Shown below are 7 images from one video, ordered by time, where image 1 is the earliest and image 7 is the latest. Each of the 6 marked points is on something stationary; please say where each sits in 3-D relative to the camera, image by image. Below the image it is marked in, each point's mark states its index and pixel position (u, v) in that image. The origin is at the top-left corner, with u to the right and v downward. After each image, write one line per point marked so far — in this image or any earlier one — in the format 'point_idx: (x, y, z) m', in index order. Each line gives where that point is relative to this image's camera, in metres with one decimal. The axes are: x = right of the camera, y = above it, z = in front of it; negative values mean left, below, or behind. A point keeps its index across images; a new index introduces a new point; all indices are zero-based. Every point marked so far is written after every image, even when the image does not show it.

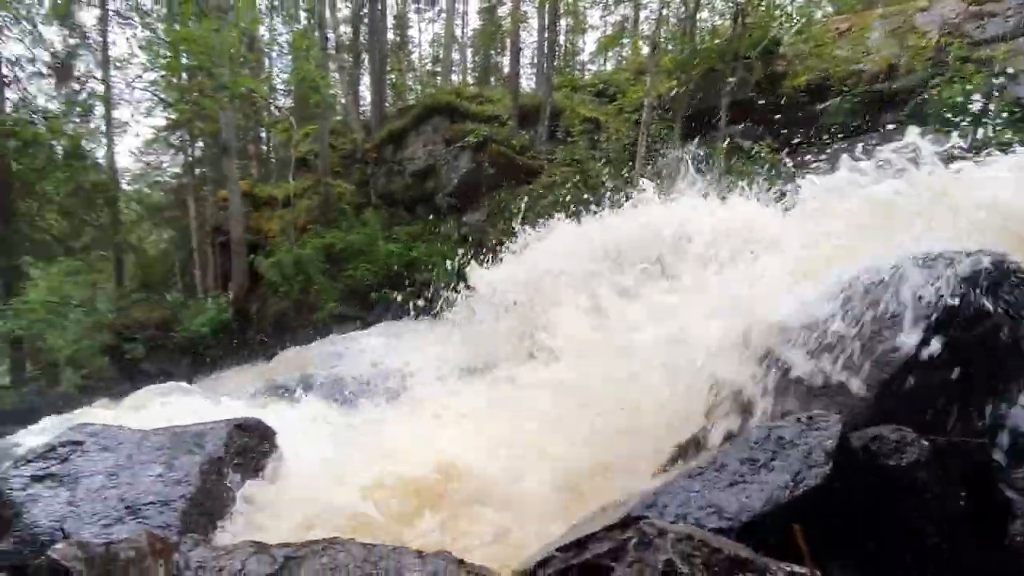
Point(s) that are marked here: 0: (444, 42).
0: (-1.9, +6.6, +18.5) m
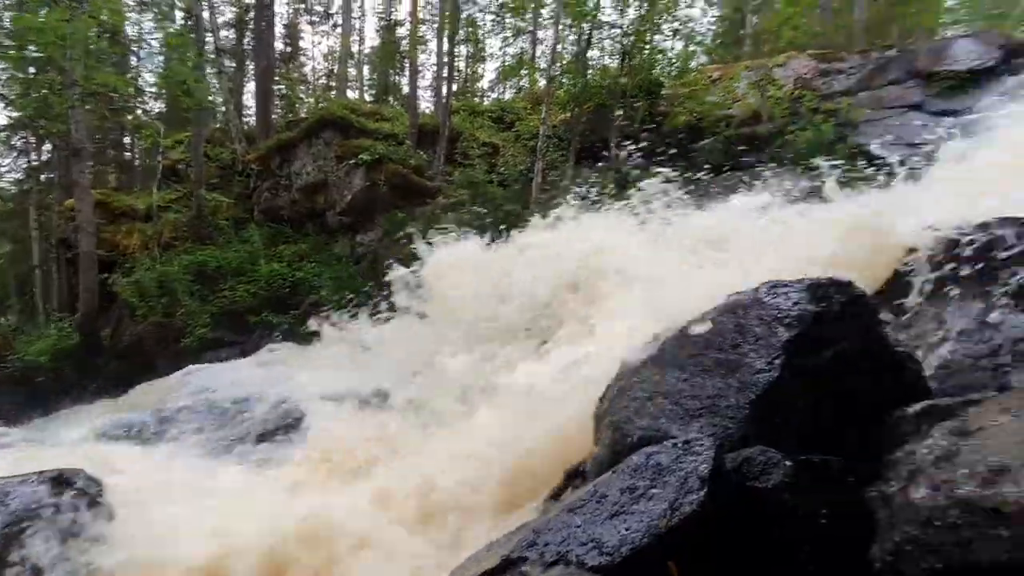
0: (-4.5, +6.0, +18.0) m
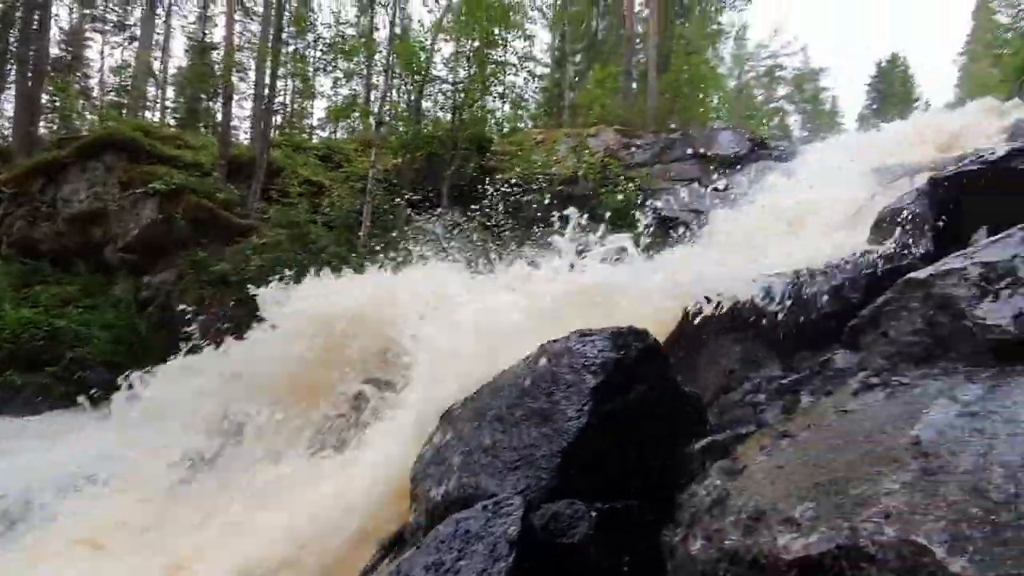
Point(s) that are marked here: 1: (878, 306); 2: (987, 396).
0: (-8.8, +5.0, +16.2) m
1: (+2.1, -0.1, +4.0) m
2: (+2.0, -0.5, +2.9) m
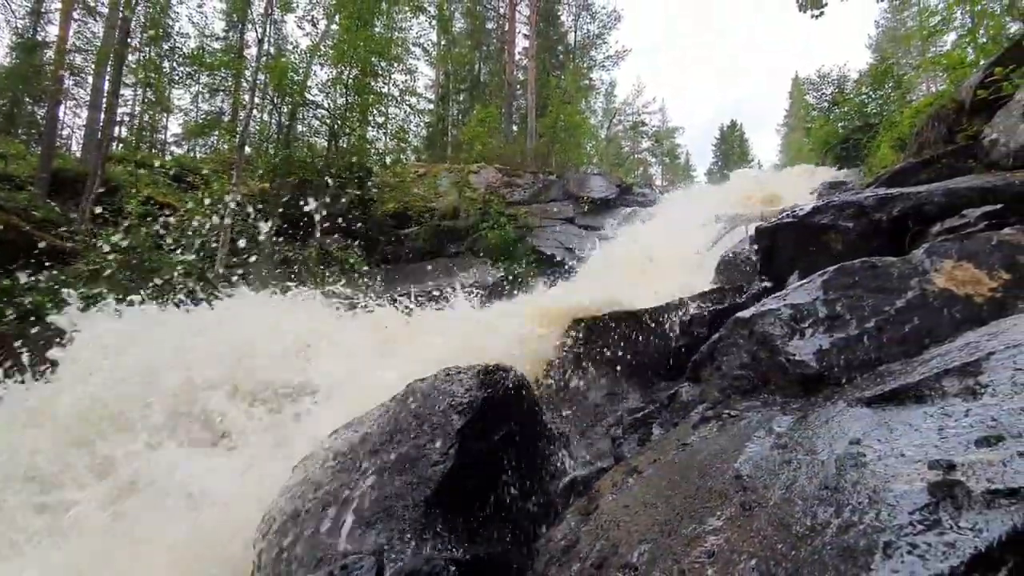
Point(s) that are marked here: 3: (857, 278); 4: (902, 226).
0: (-11.8, +4.6, +14.4) m
1: (+1.1, -0.3, +4.1) m
2: (+1.2, -0.6, +3.0) m
3: (+1.8, +0.1, +3.7) m
4: (+2.5, +0.4, +4.5) m
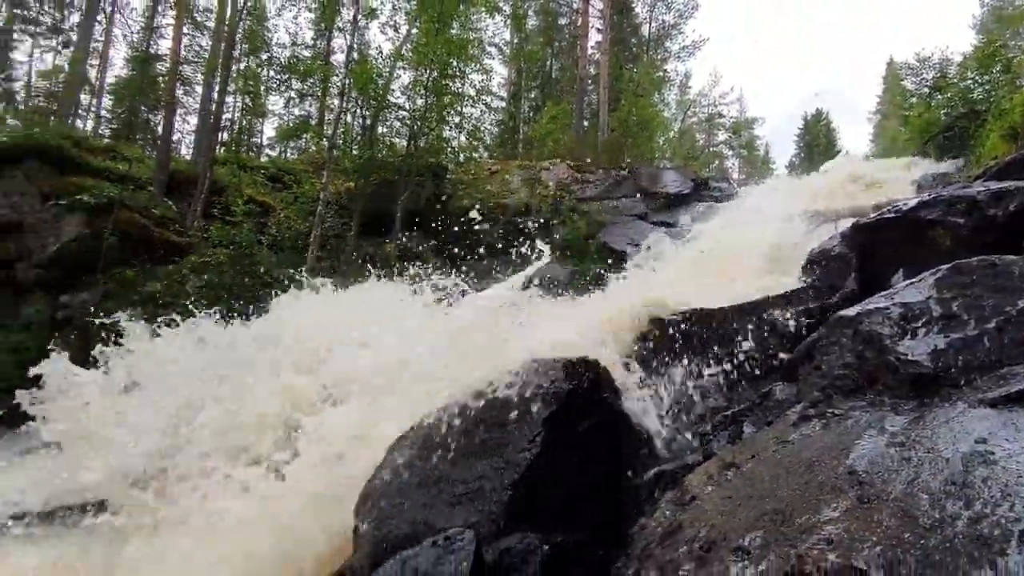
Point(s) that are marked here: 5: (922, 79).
0: (-9.8, +4.7, +15.8) m
1: (+1.9, -0.3, +4.2) m
2: (+1.9, -0.6, +3.1) m
3: (+2.5, +0.1, +3.7) m
4: (+3.3, +0.4, +4.5) m
5: (+10.6, +5.4, +17.8) m
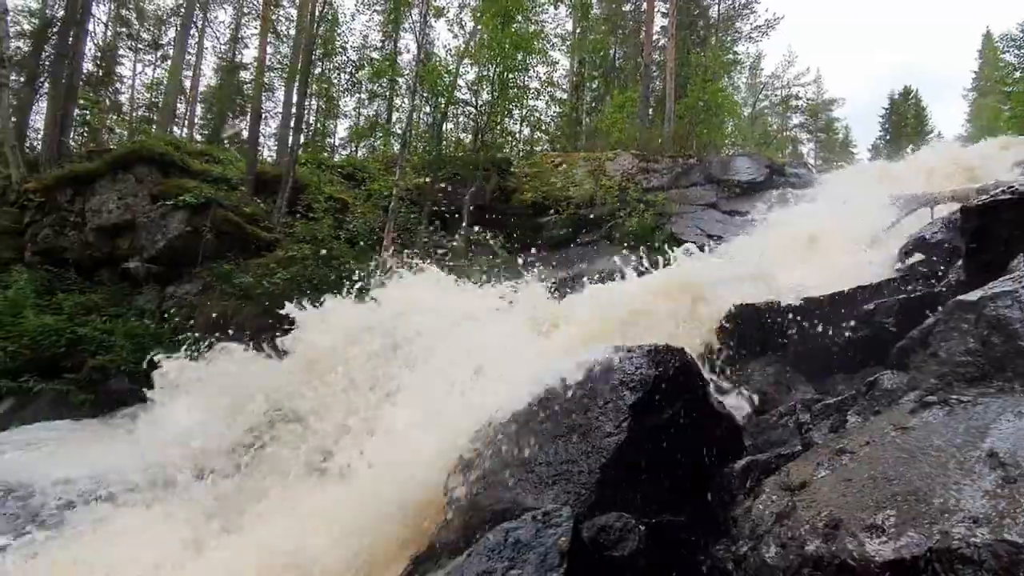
0: (-7.8, +4.8, +16.9) m
1: (+2.8, -0.2, +4.3) m
2: (+2.7, -0.5, +3.2) m
3: (+3.4, +0.2, +3.7) m
4: (+4.2, +0.5, +4.4) m
5: (+12.7, +5.7, +16.9) m
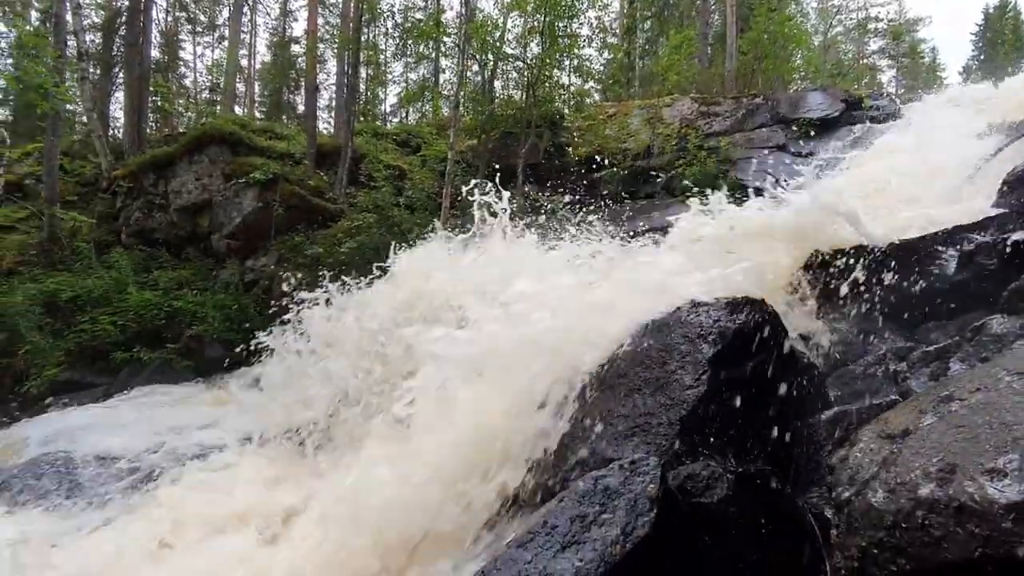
0: (-6.4, +5.5, +17.5) m
1: (+3.3, +0.2, +4.3) m
2: (+3.1, -0.2, +3.3) m
3: (+3.8, +0.6, +3.7) m
4: (+4.7, +1.0, +4.3) m
5: (+14.0, +7.3, +15.7) m
